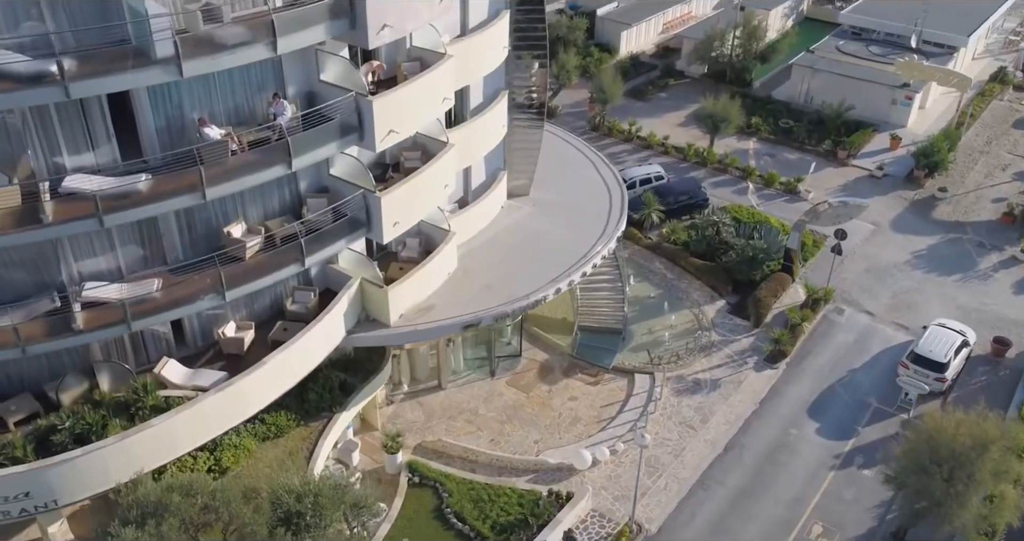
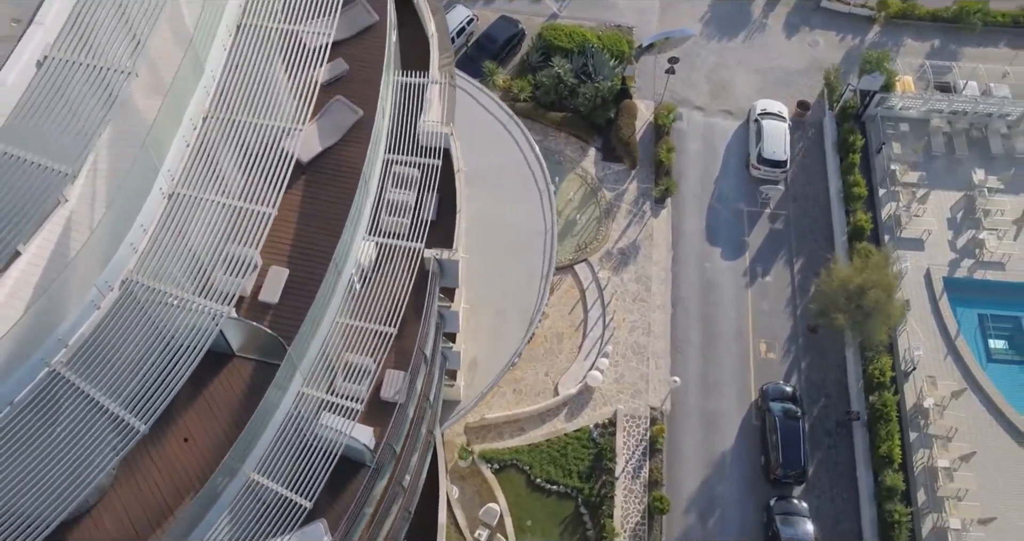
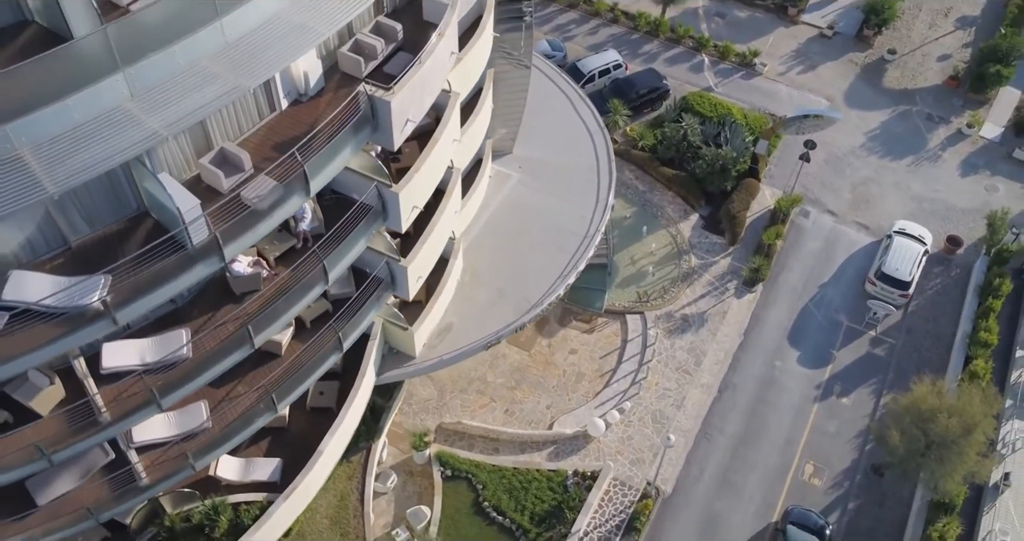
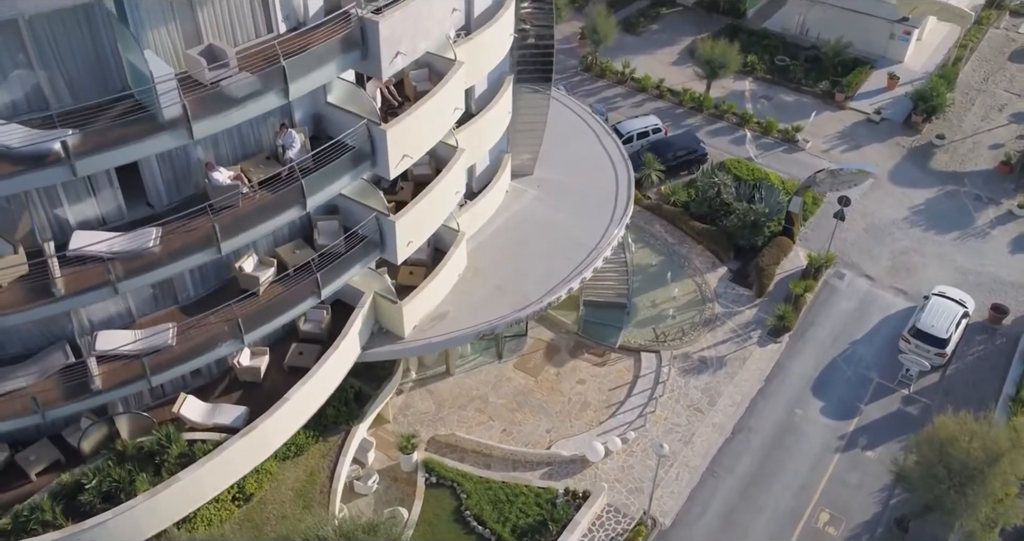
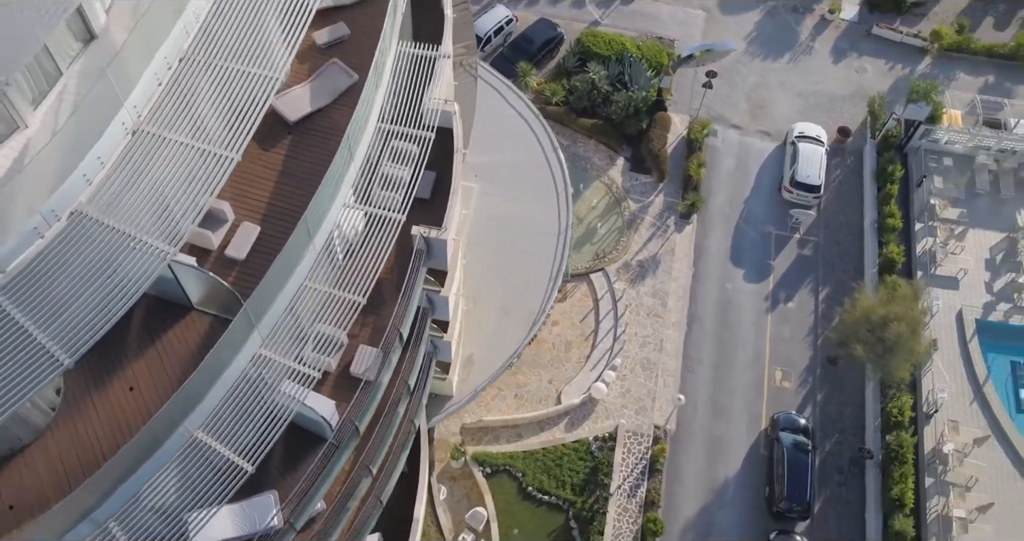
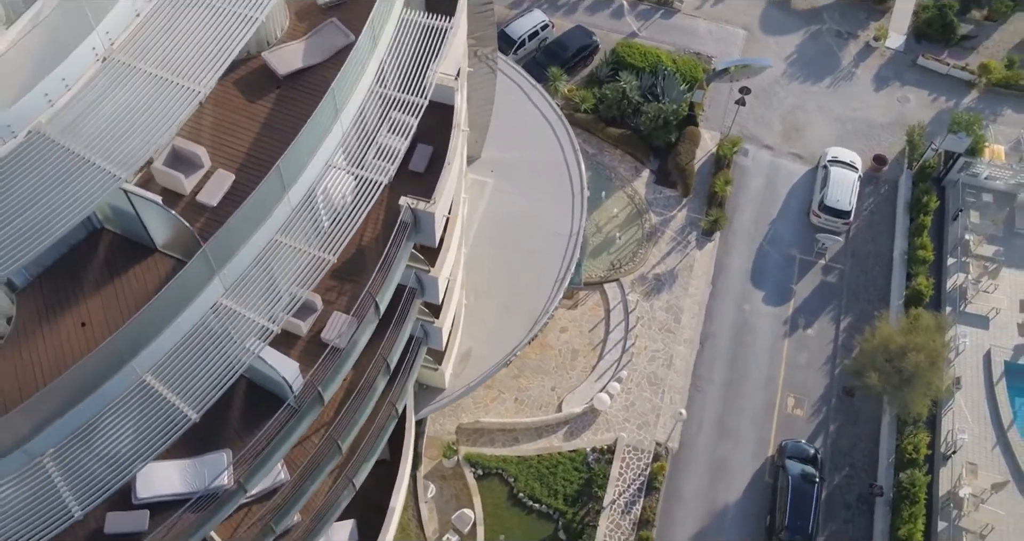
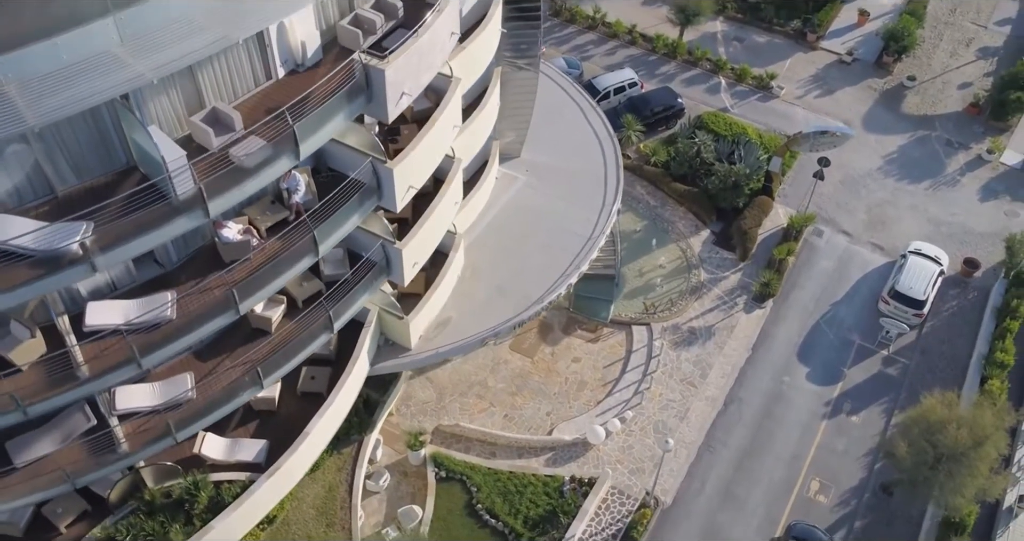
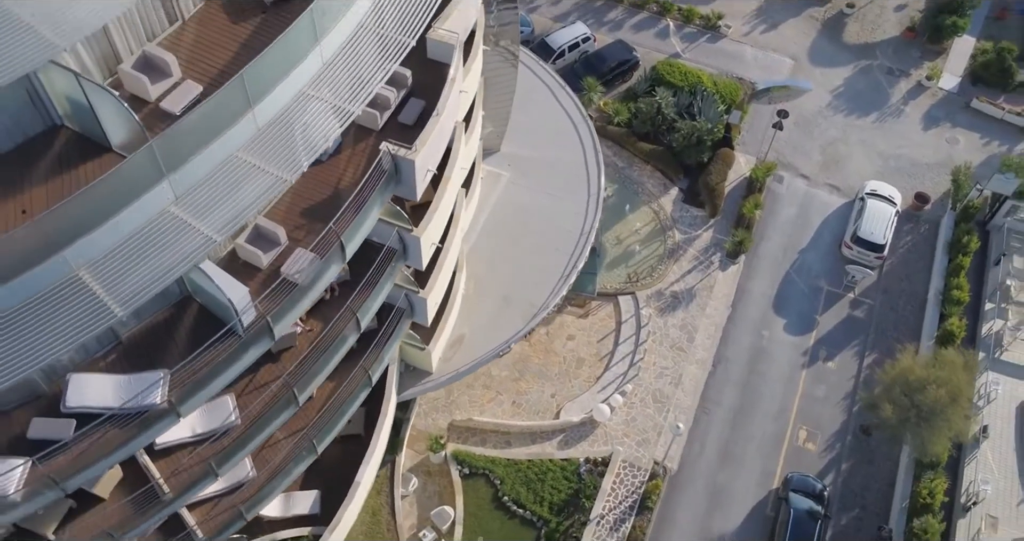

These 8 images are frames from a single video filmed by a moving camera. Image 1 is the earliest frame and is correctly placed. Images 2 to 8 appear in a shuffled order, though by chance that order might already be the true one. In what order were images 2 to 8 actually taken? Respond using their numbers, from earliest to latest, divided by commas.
4, 7, 3, 8, 6, 5, 2
